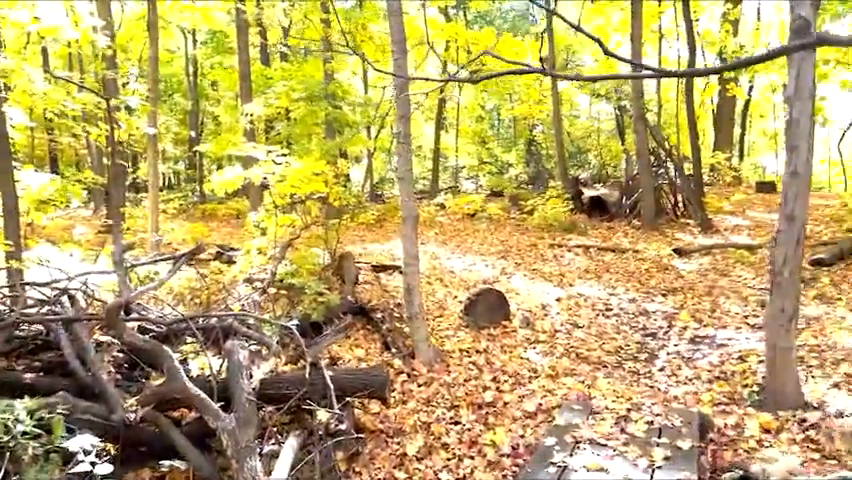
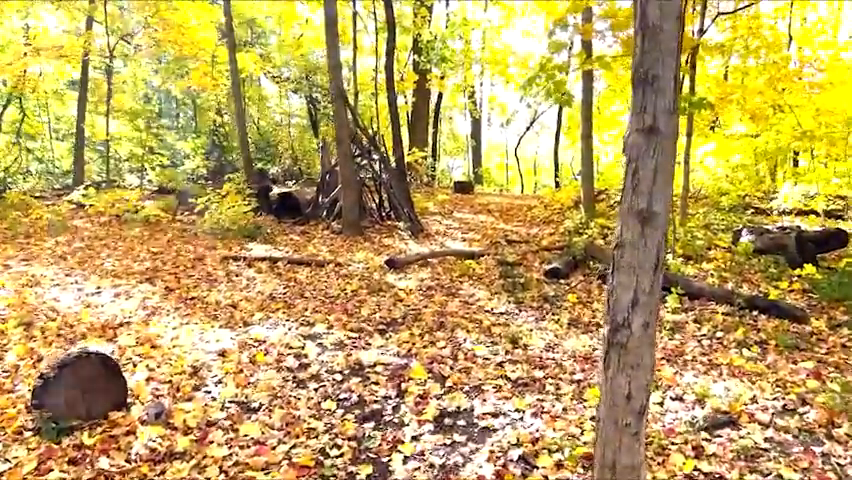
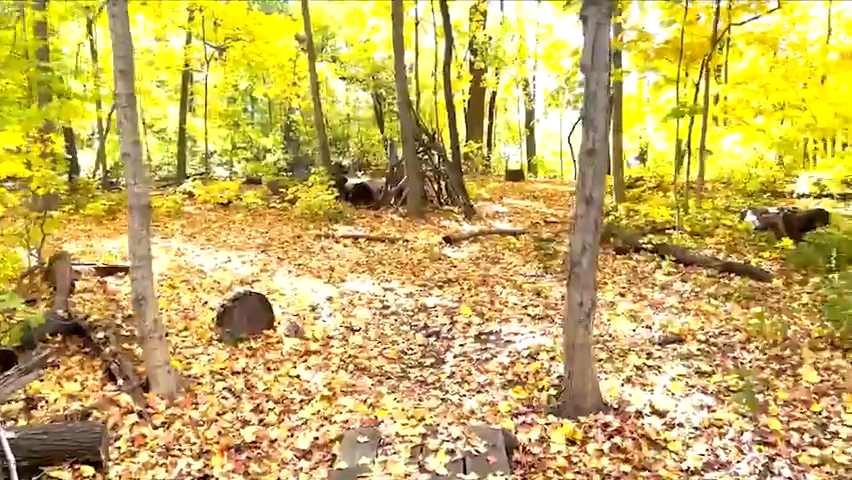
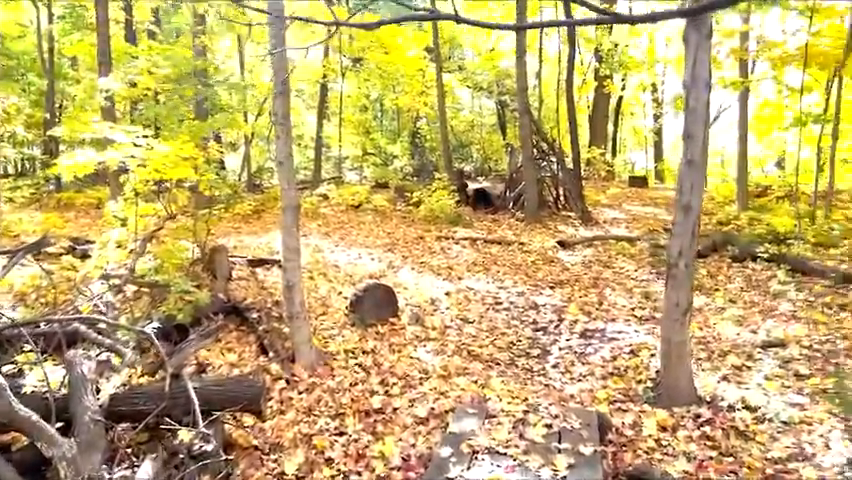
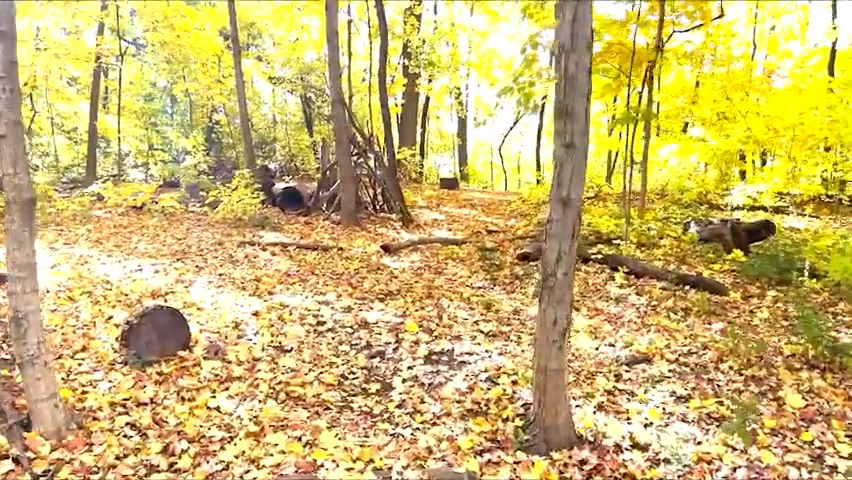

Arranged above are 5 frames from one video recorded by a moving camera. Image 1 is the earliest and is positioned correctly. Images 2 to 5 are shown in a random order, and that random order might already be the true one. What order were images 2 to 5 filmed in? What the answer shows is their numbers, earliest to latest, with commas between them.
4, 3, 5, 2
